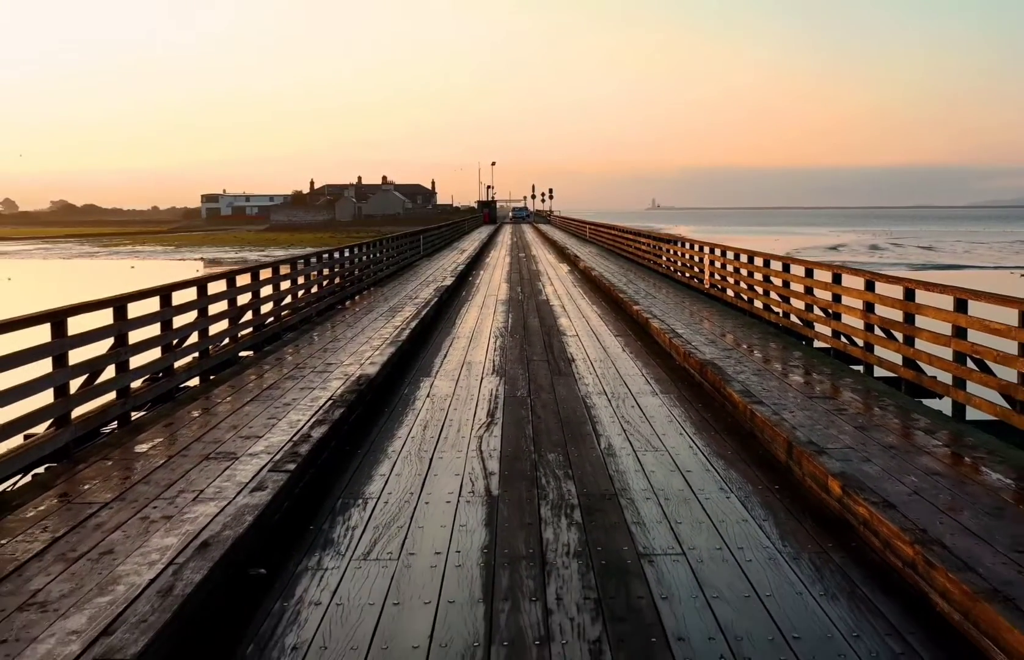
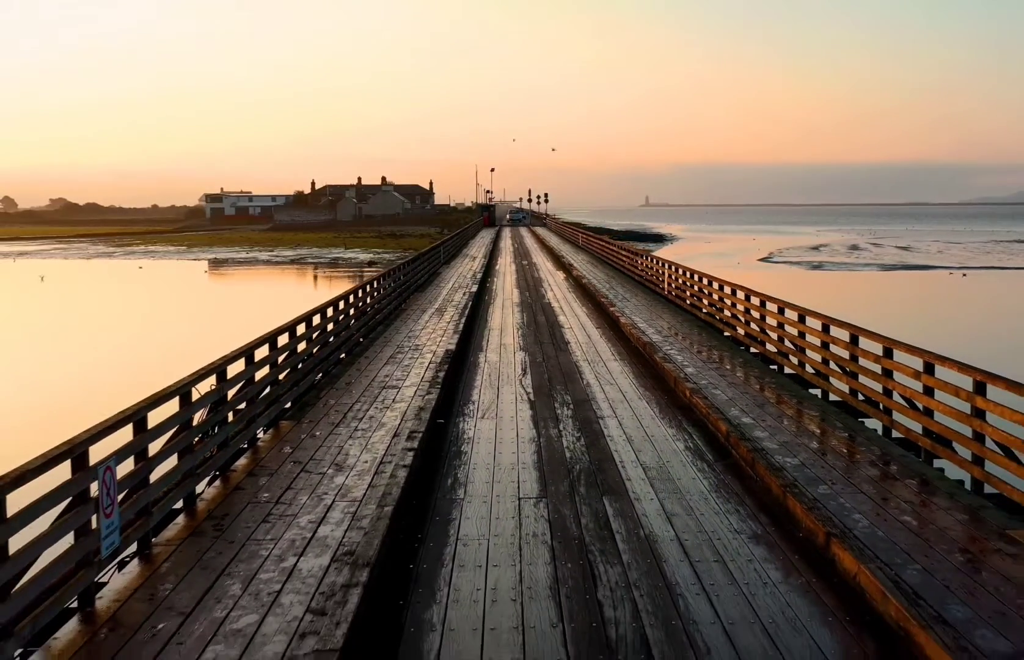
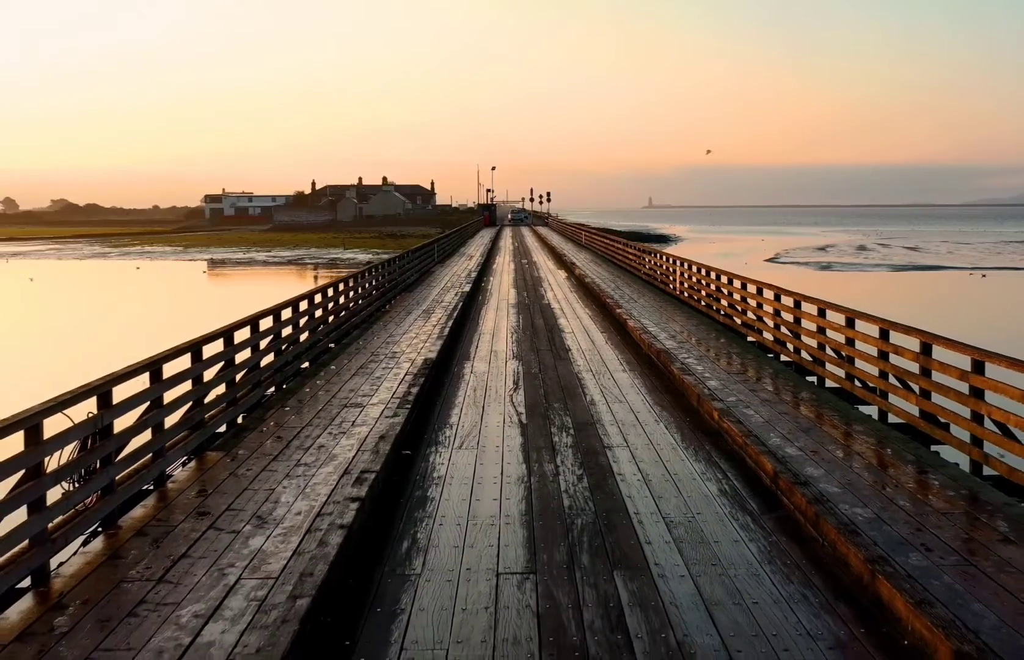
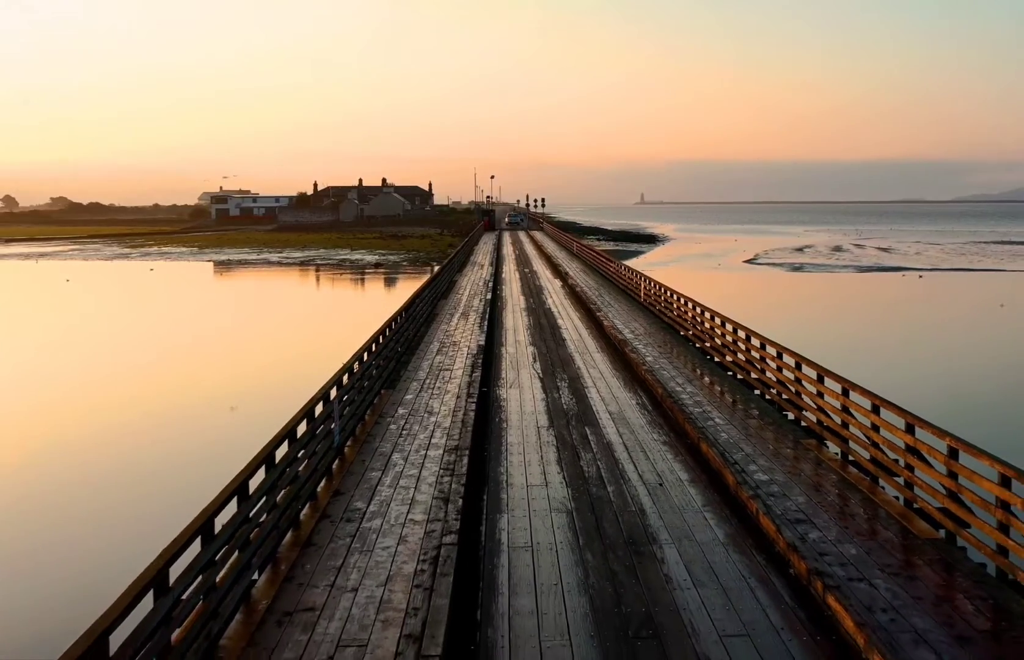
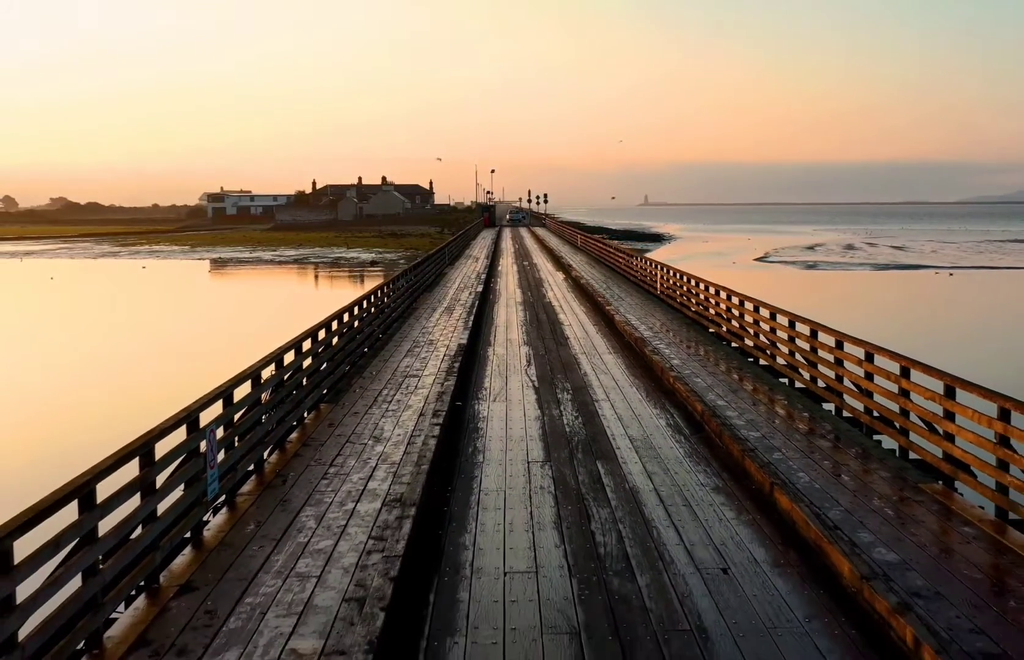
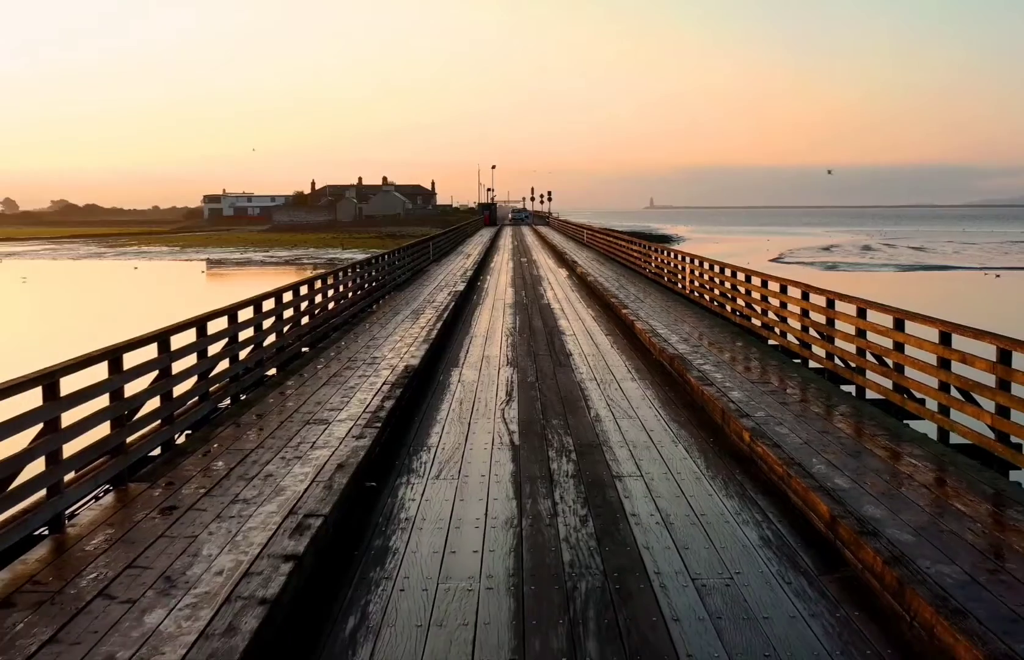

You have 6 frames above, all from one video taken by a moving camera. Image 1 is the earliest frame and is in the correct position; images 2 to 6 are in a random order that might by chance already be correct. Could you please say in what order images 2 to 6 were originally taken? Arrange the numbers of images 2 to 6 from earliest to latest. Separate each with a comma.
6, 3, 2, 5, 4
